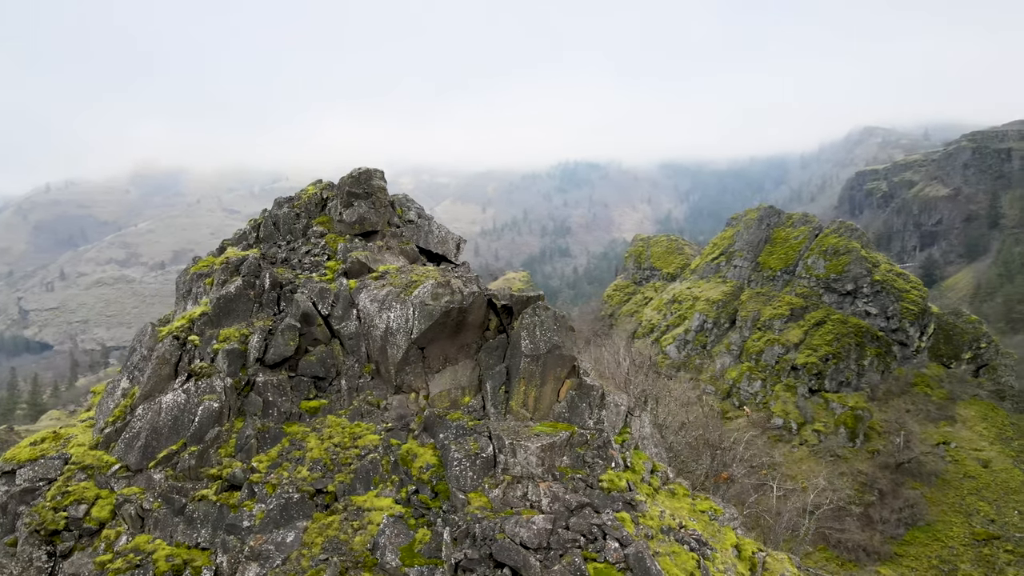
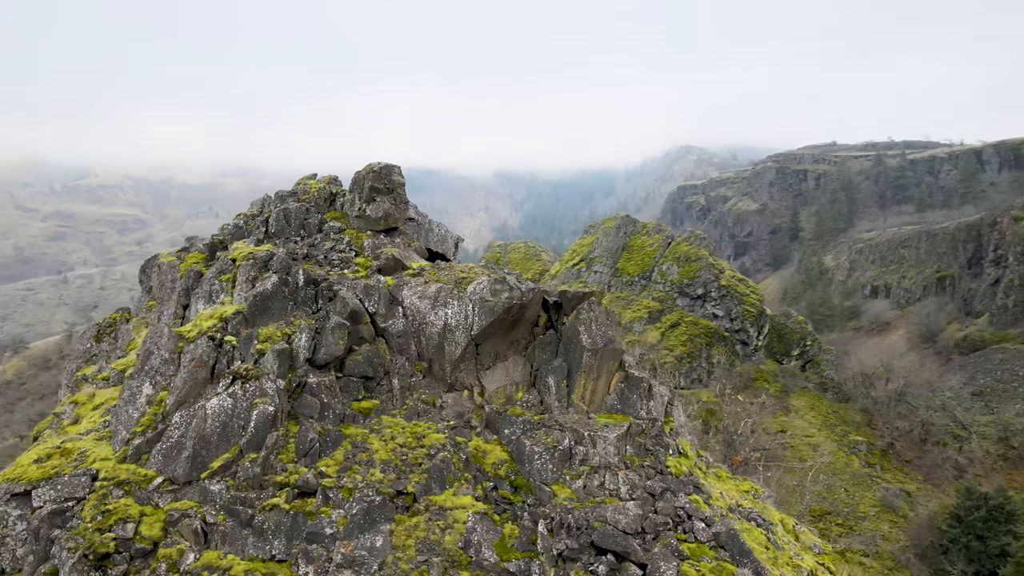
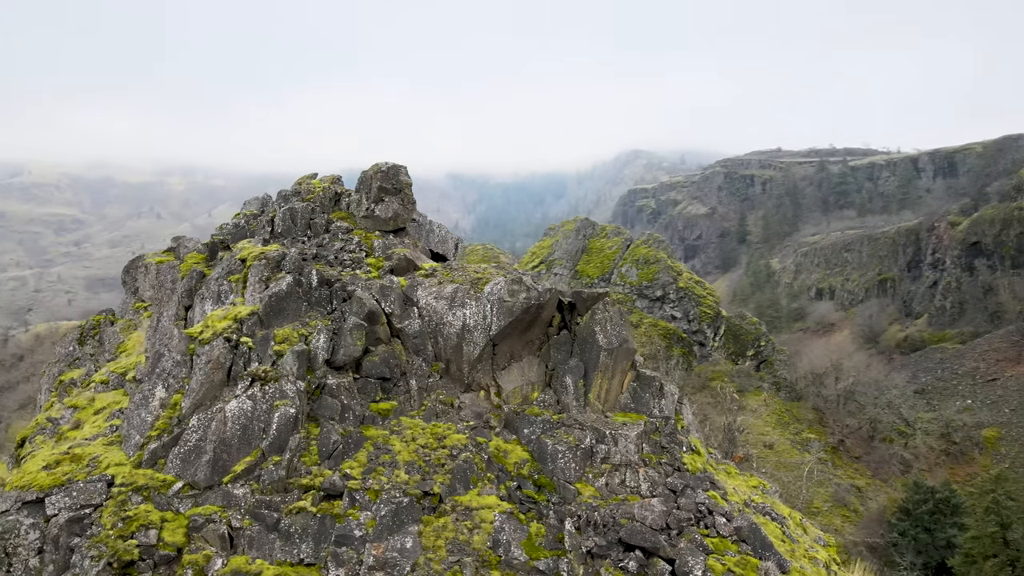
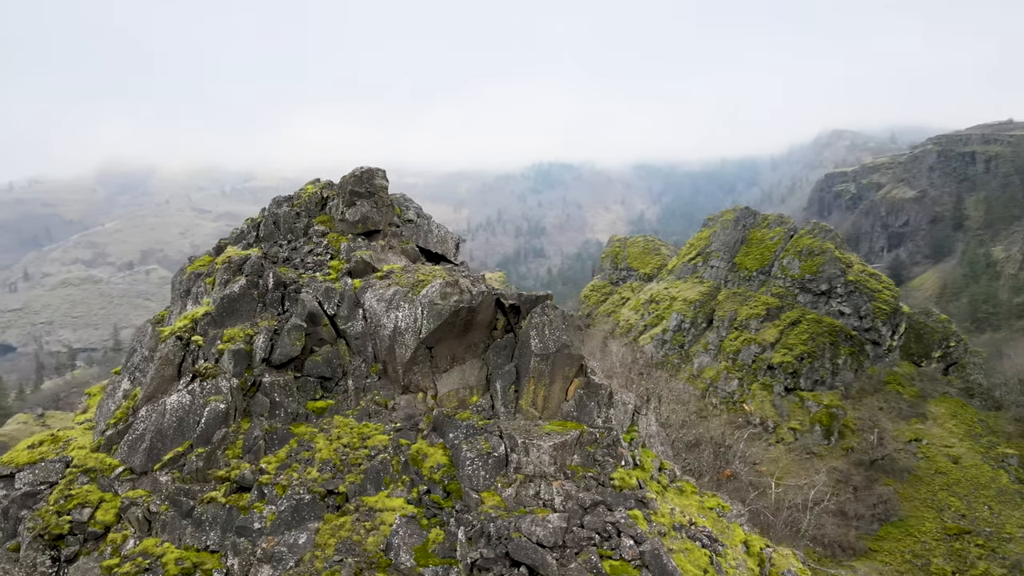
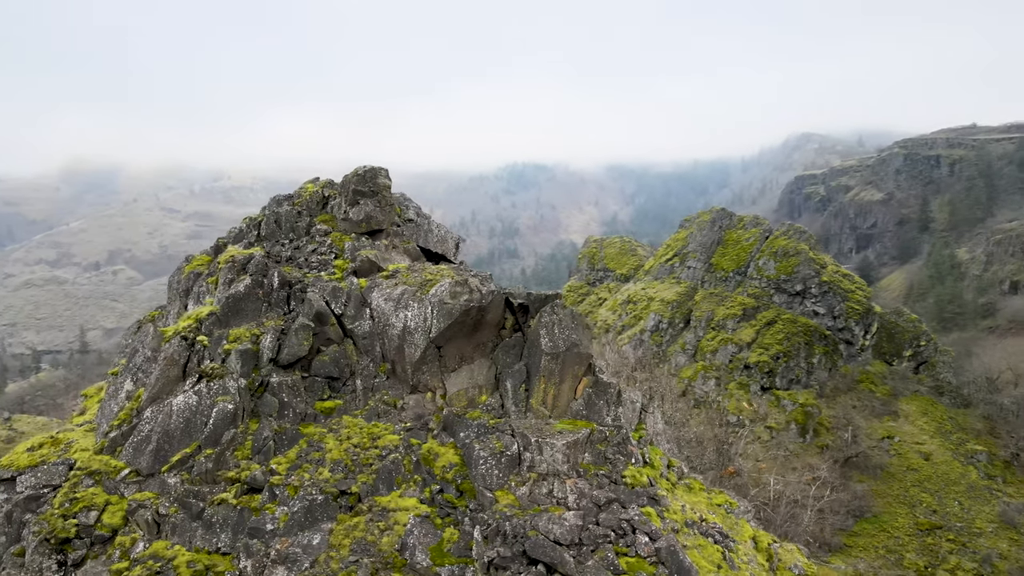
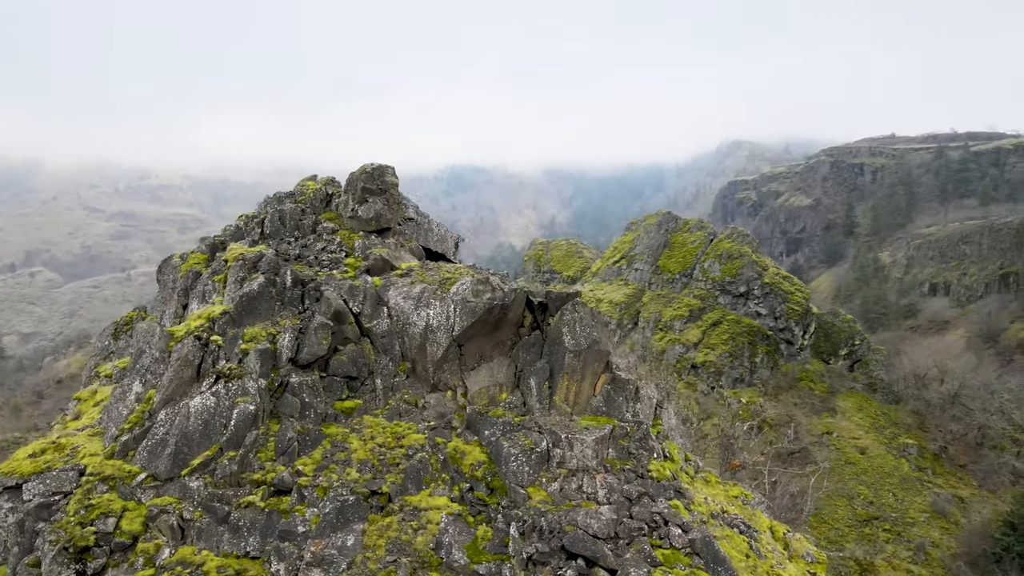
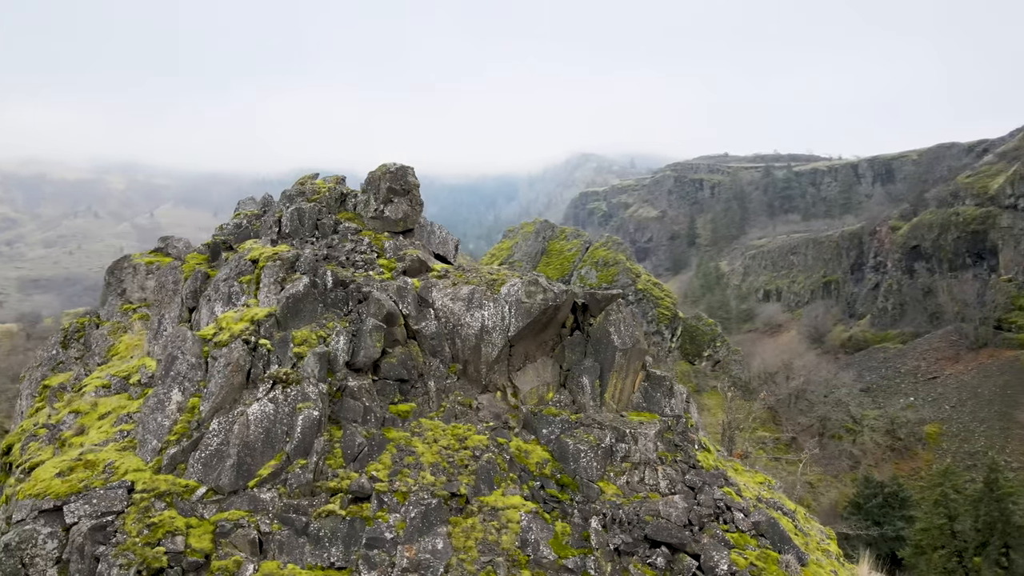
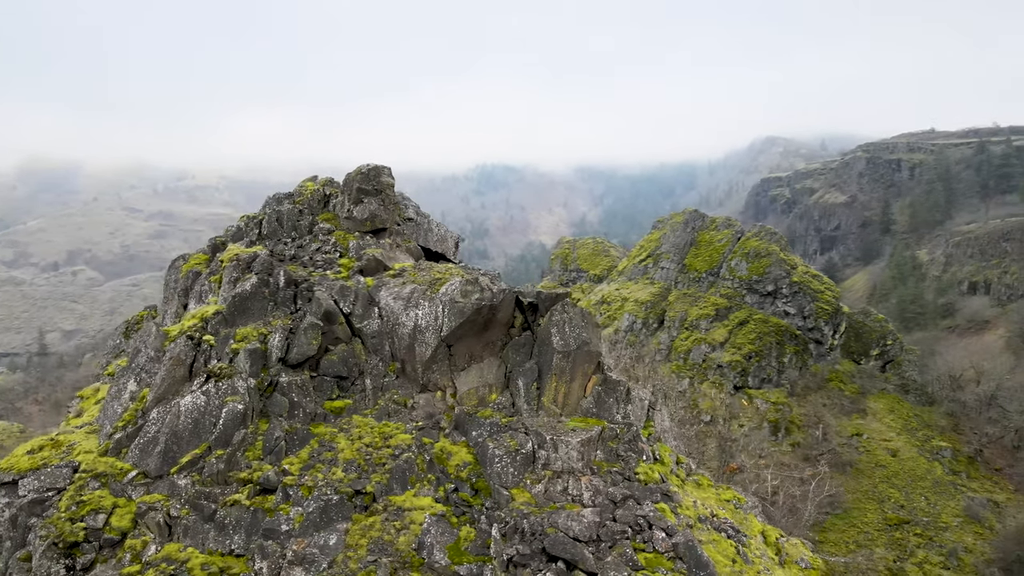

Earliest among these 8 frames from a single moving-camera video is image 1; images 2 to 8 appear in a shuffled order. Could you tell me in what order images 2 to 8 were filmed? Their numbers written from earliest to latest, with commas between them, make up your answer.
4, 5, 8, 6, 2, 3, 7
